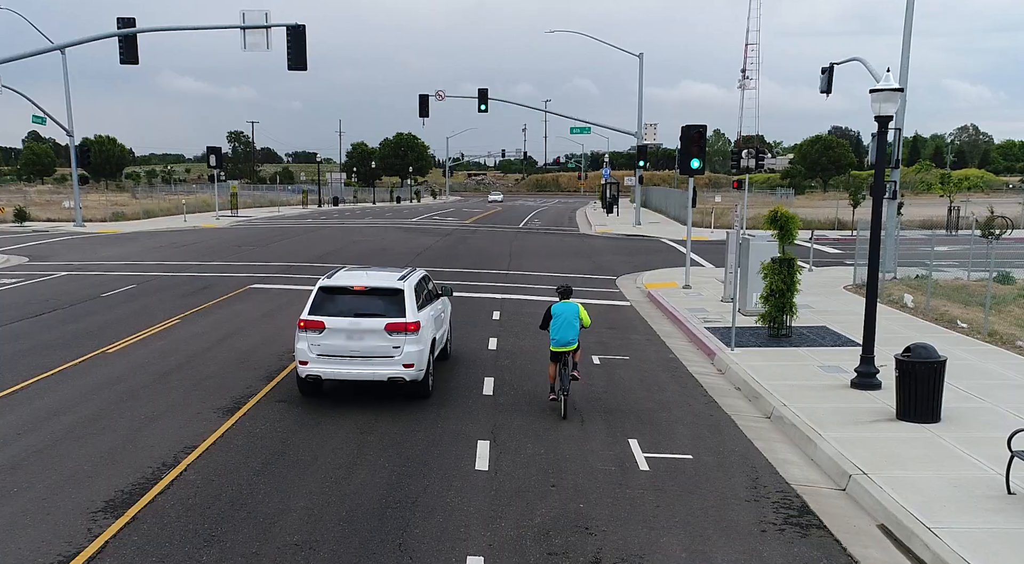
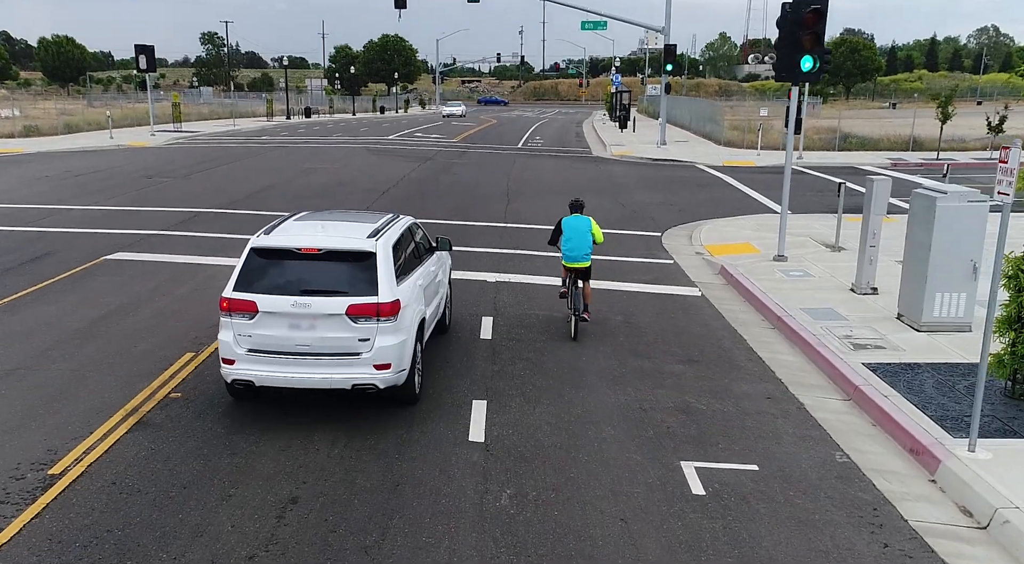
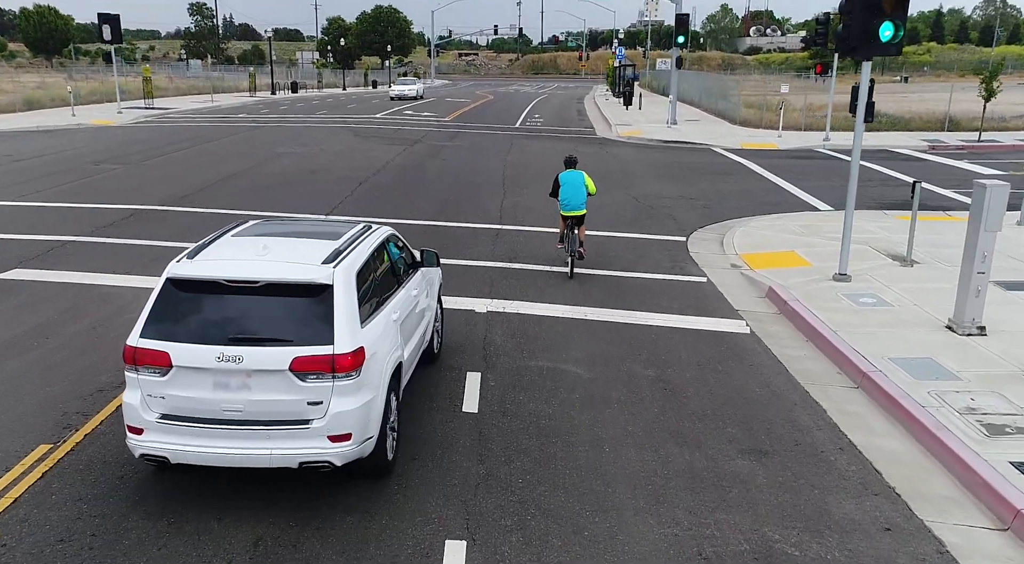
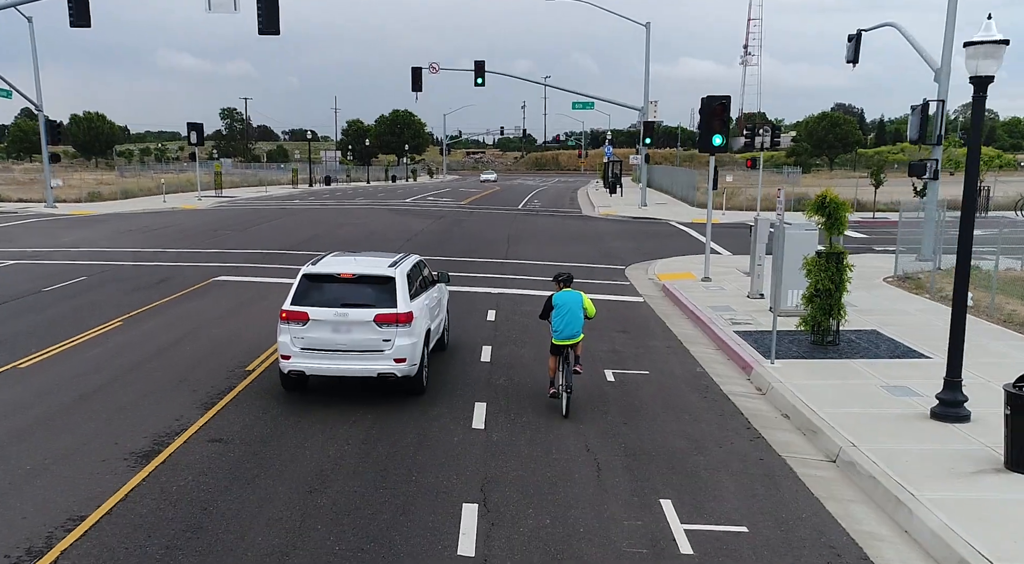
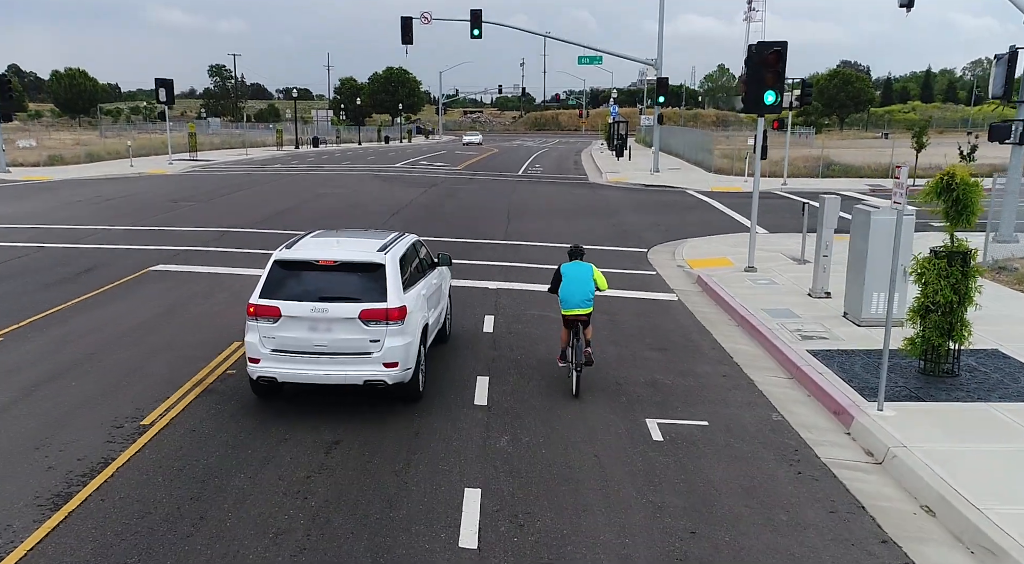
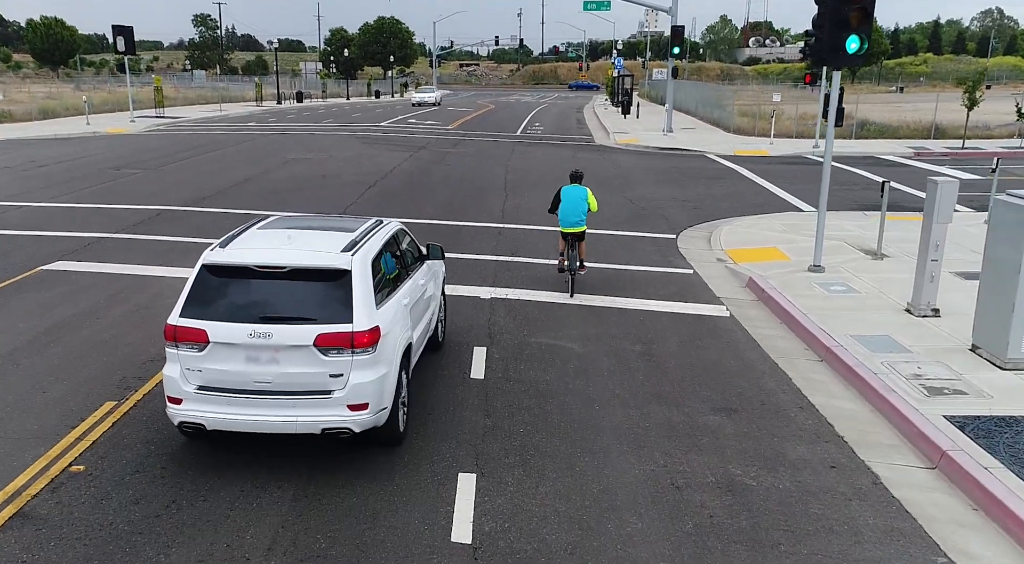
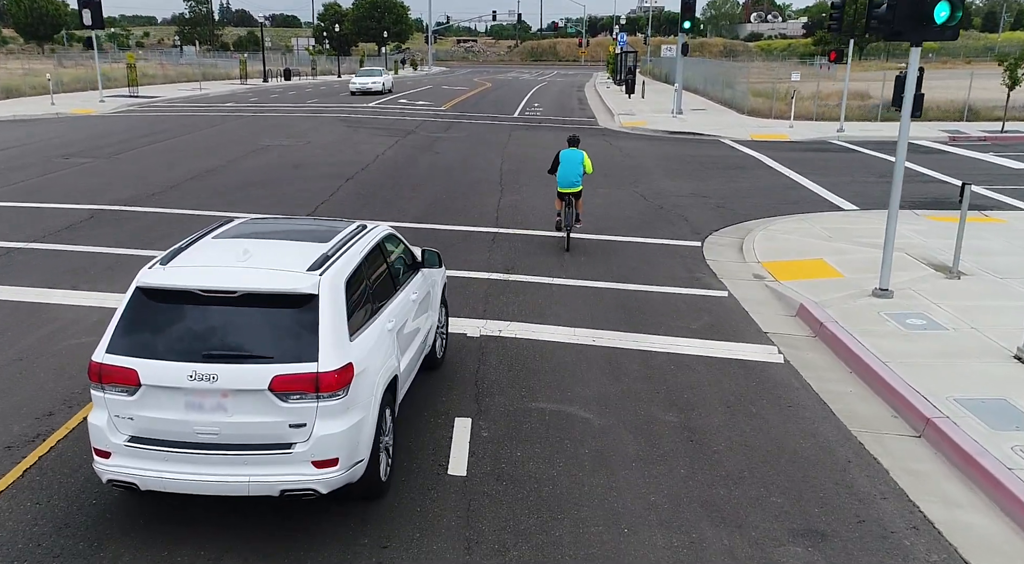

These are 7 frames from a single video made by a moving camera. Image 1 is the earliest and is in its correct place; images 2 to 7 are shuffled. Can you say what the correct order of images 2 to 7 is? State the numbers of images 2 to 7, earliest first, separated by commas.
4, 5, 2, 6, 3, 7
